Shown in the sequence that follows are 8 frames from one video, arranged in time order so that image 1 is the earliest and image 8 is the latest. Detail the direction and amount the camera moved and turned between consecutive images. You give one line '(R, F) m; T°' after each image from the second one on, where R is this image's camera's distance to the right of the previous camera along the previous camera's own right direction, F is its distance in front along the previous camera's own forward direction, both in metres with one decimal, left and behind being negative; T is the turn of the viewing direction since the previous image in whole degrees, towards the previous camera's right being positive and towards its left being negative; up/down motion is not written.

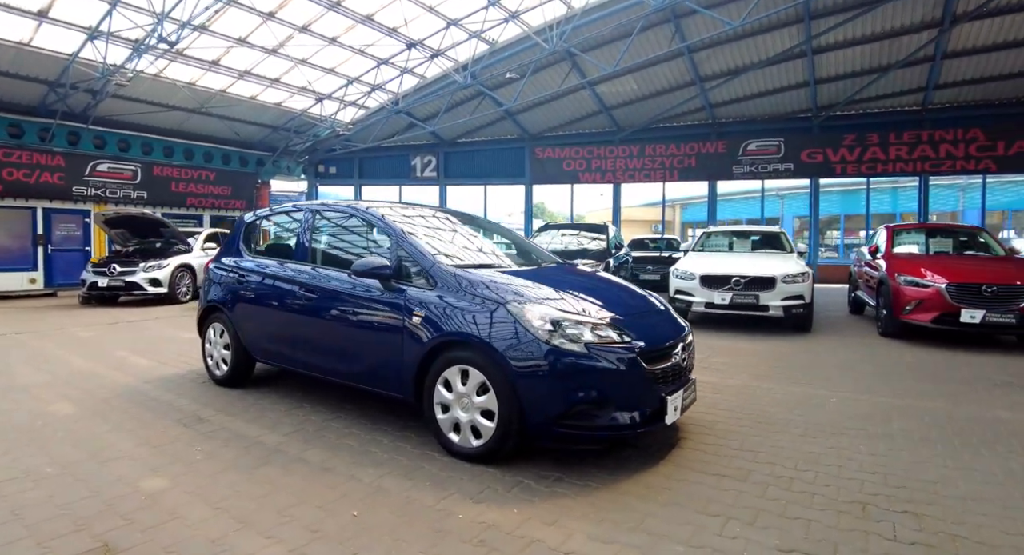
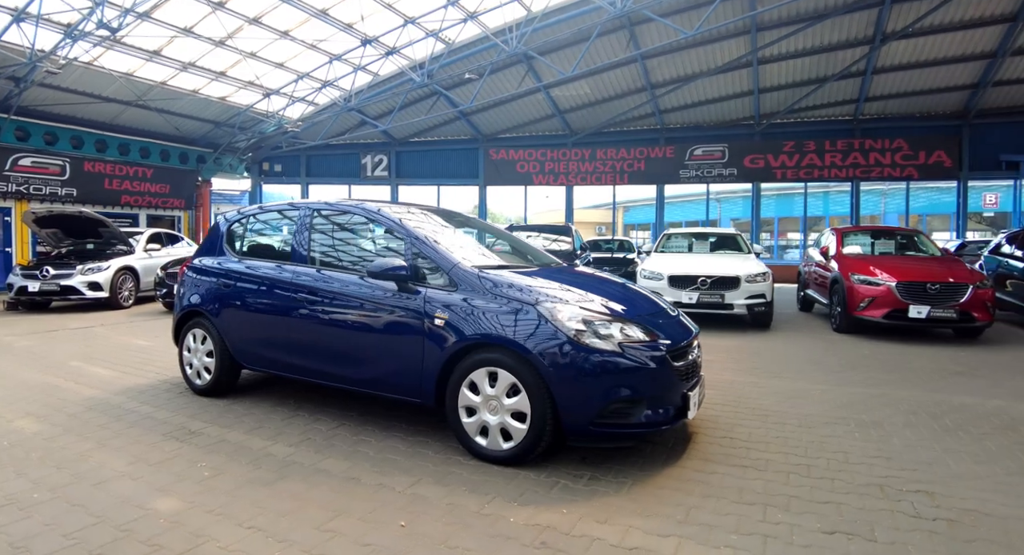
(-0.6, 0.0) m; +6°
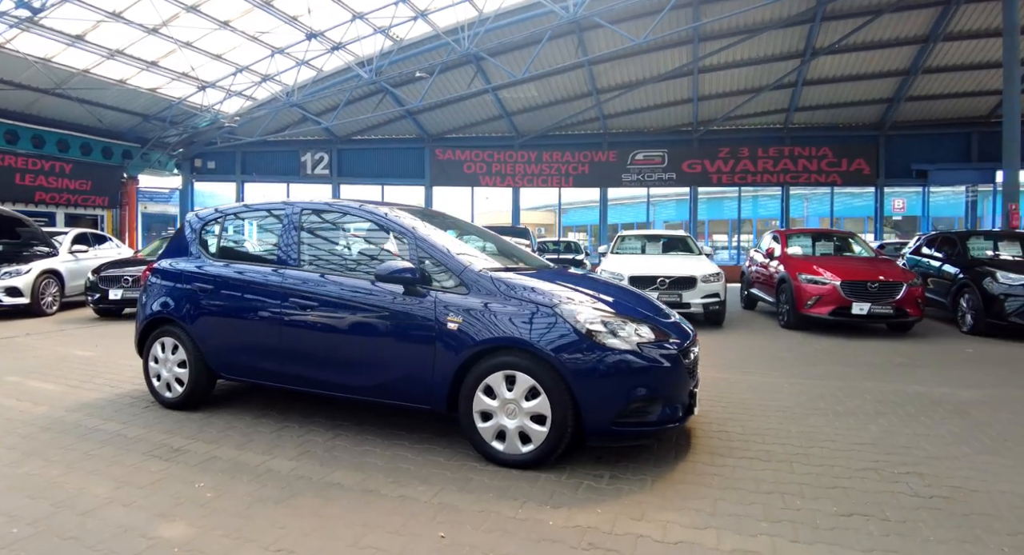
(-0.5, 0.0) m; +7°
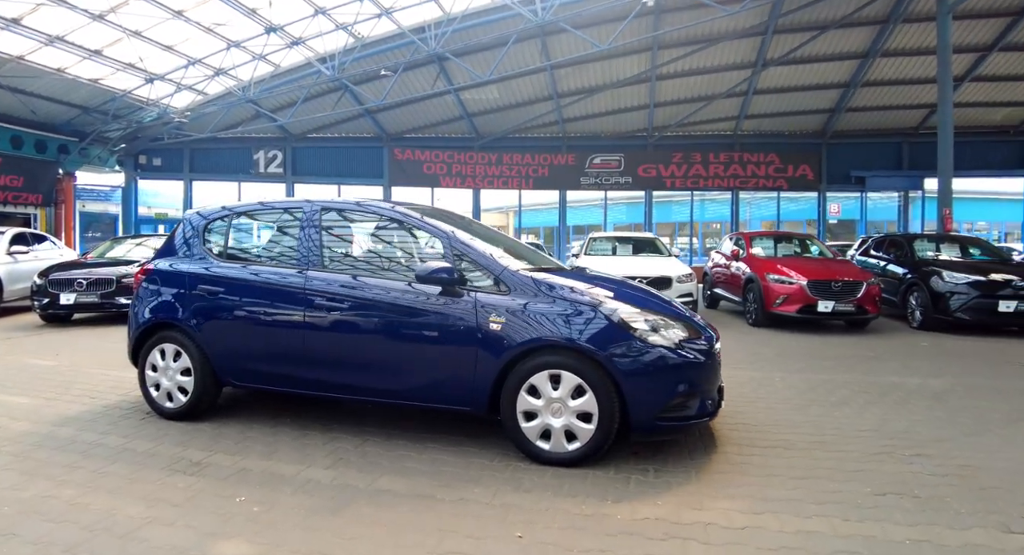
(-0.6, 0.0) m; +6°
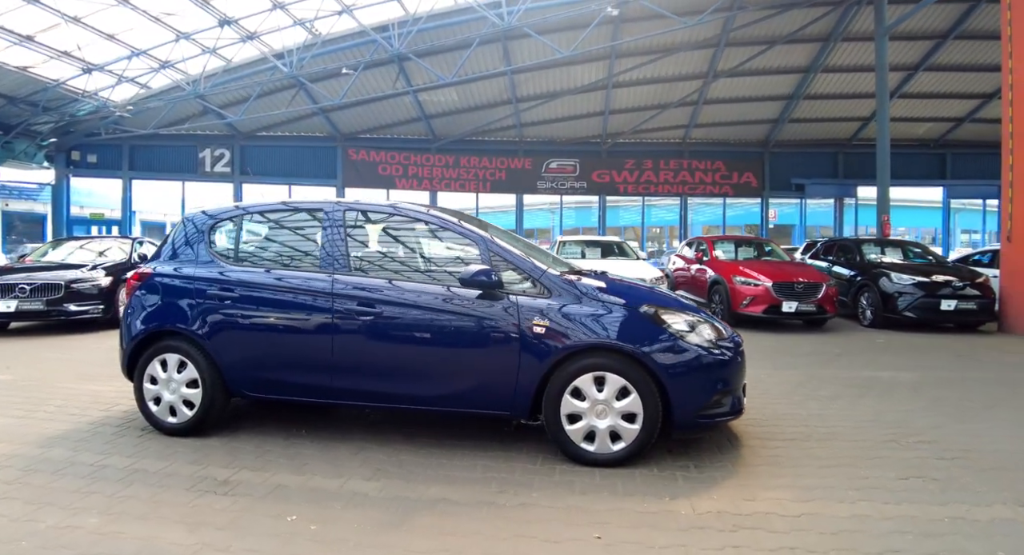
(-0.7, 0.0) m; +6°
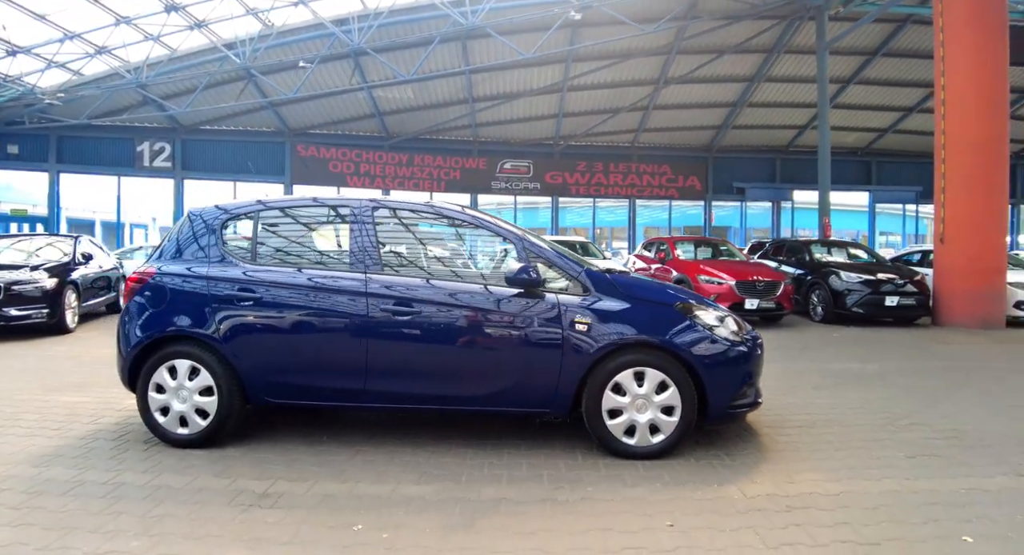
(-0.7, 0.0) m; +7°
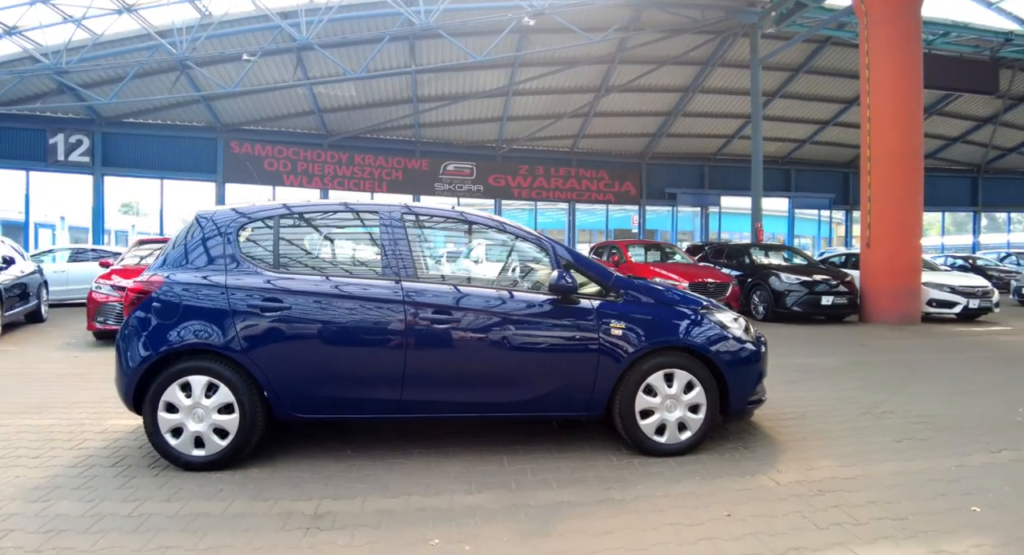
(-0.8, 0.0) m; +8°
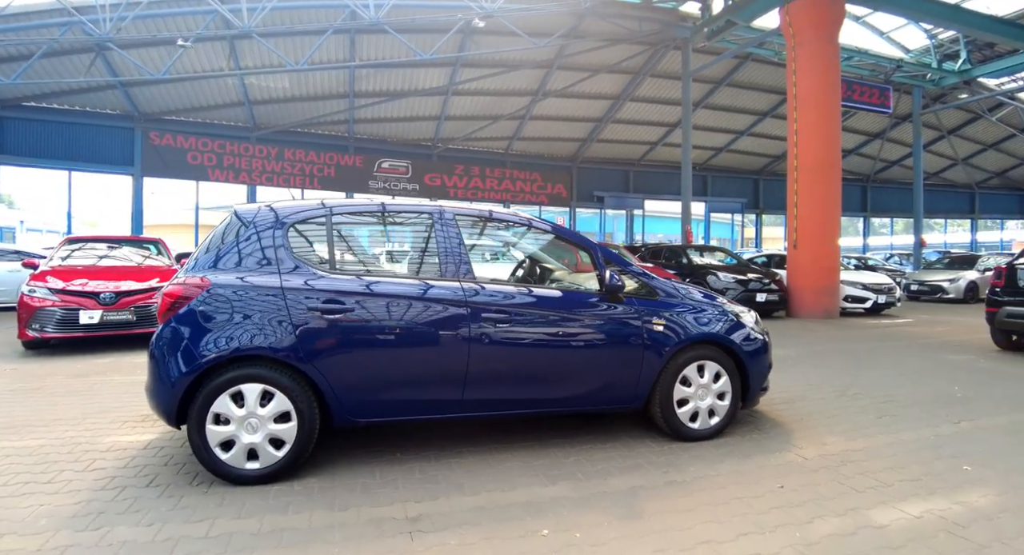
(-1.0, 0.0) m; +9°
